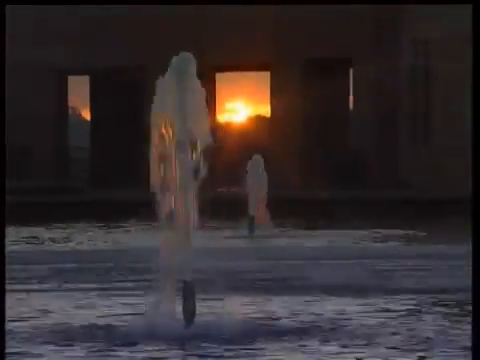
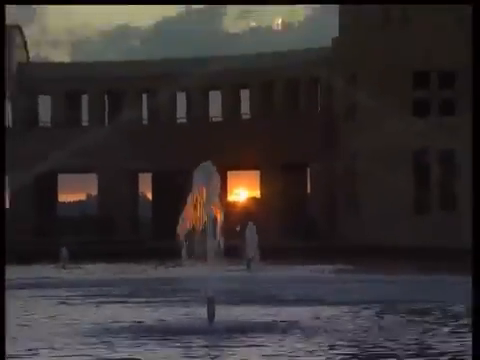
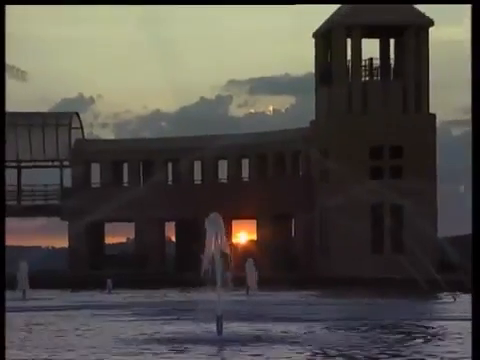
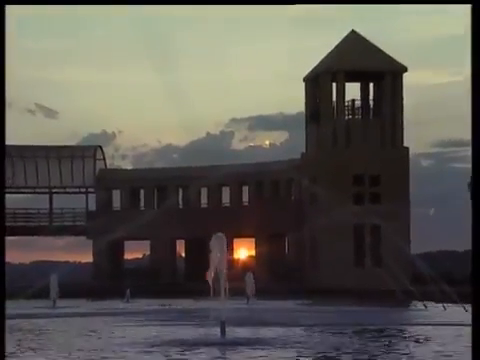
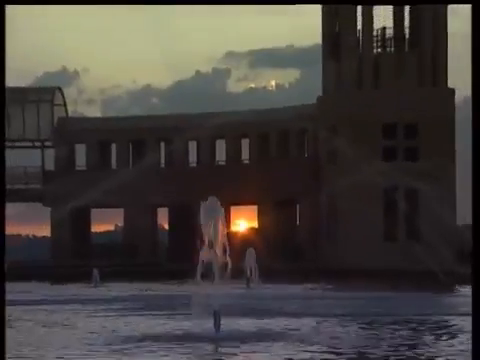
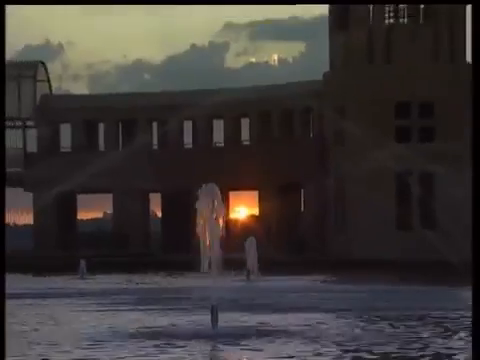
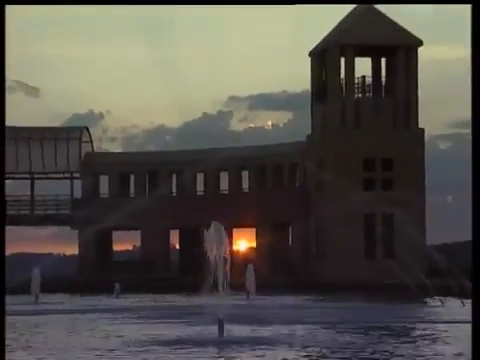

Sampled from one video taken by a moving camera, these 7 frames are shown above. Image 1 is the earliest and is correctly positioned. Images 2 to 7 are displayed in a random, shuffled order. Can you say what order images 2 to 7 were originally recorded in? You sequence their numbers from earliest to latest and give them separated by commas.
2, 6, 5, 3, 7, 4
